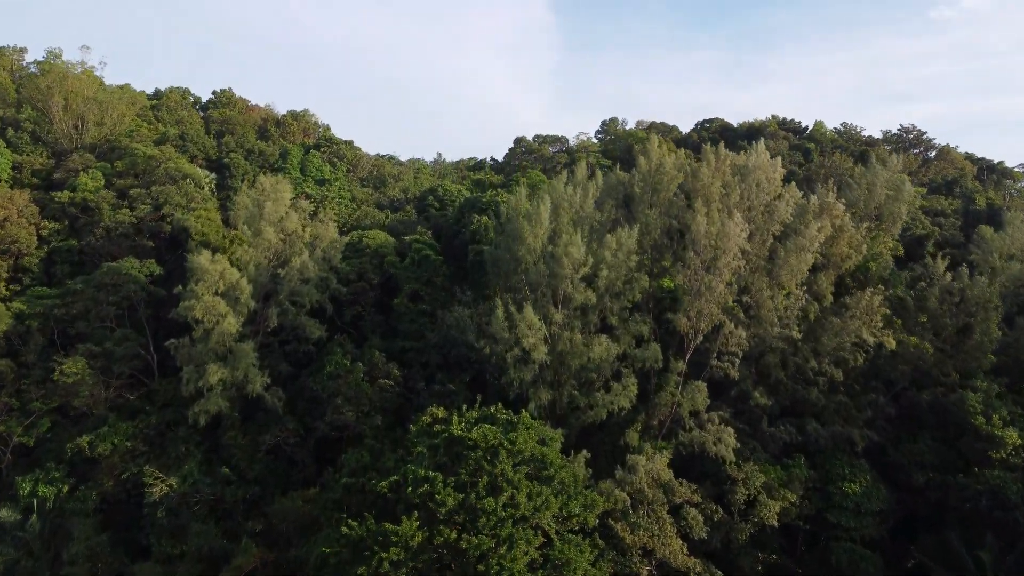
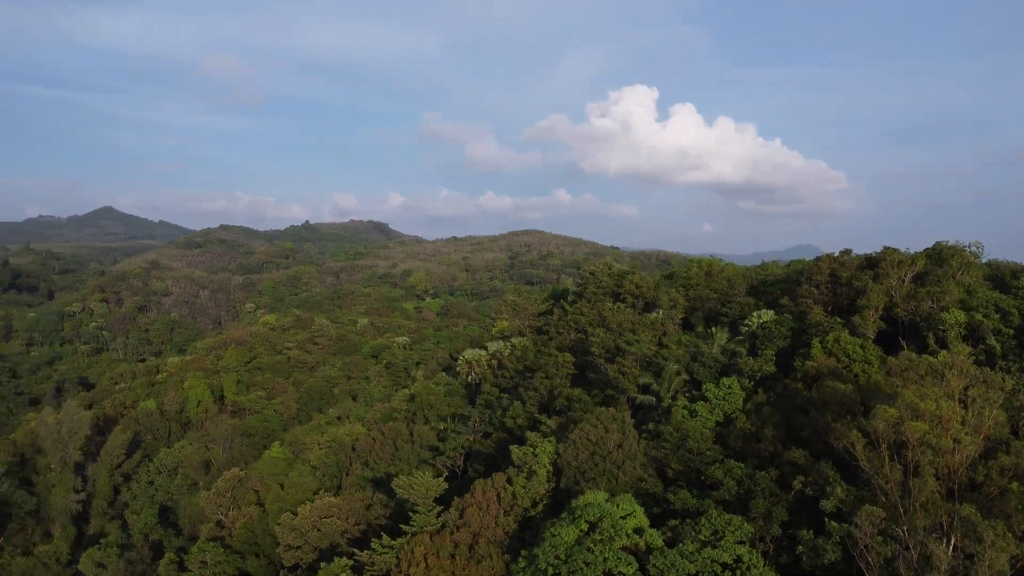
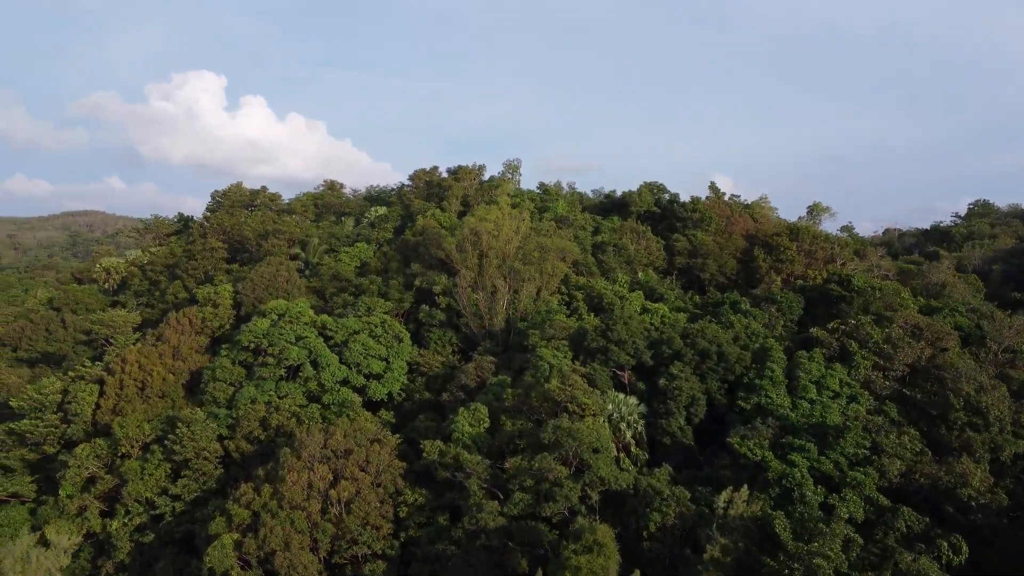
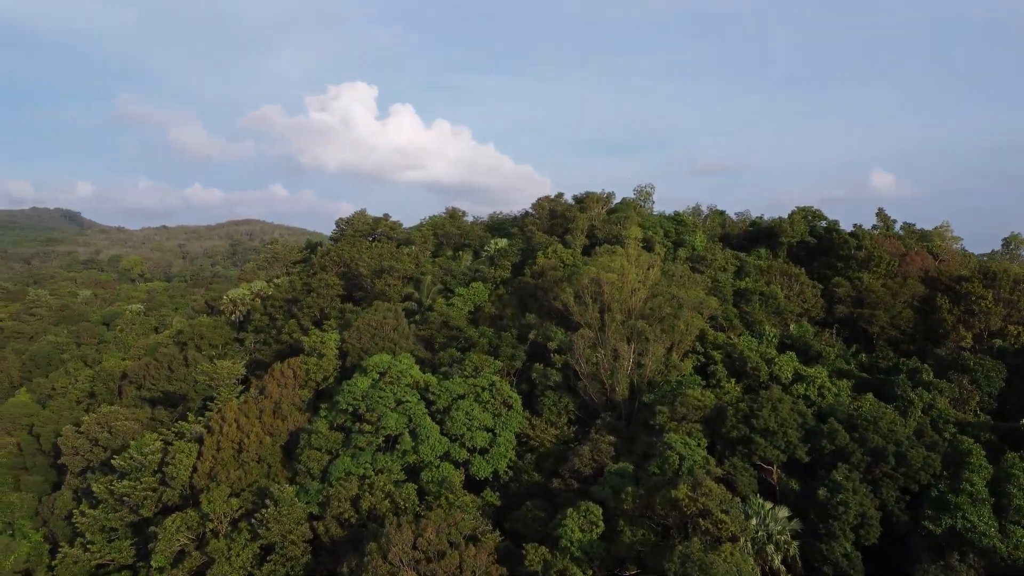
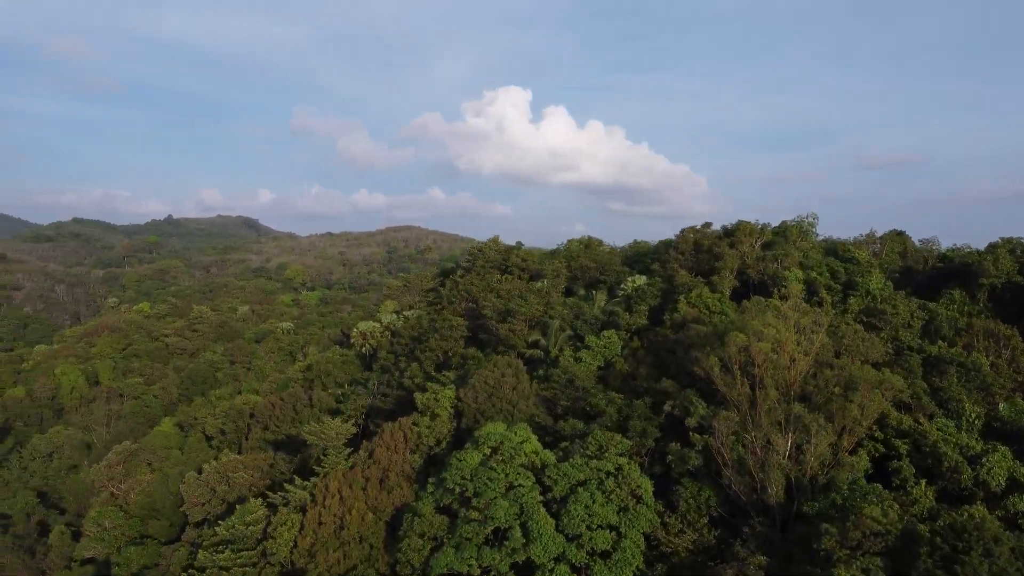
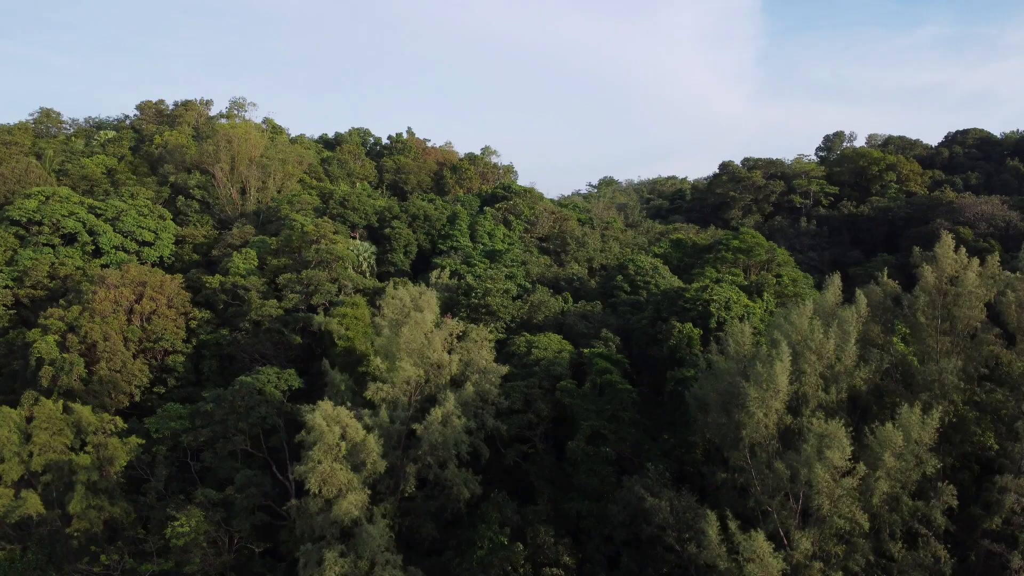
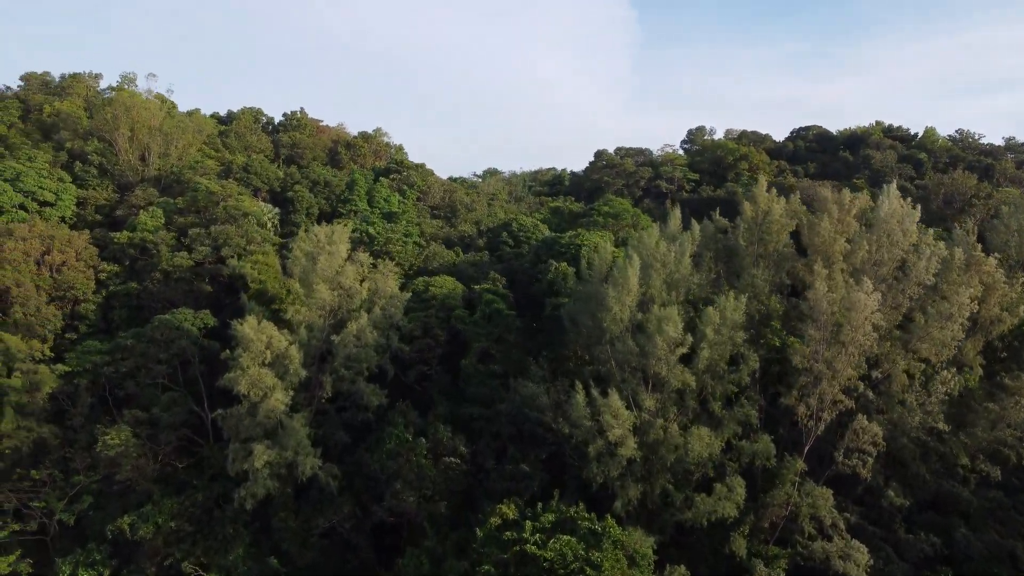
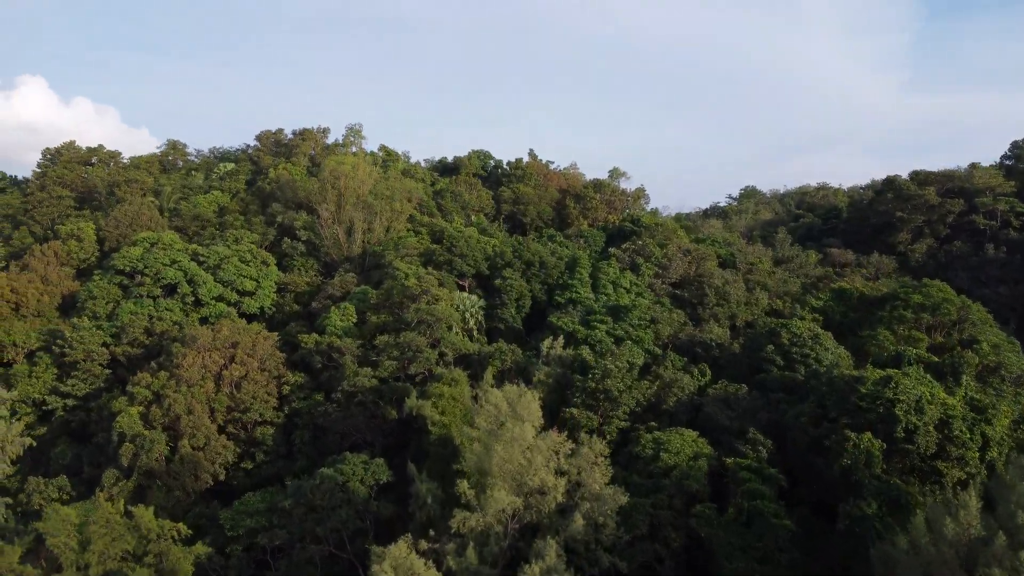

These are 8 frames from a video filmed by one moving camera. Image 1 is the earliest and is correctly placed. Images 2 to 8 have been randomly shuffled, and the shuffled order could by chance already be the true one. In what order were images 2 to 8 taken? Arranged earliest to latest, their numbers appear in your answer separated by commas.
7, 6, 8, 3, 4, 5, 2
